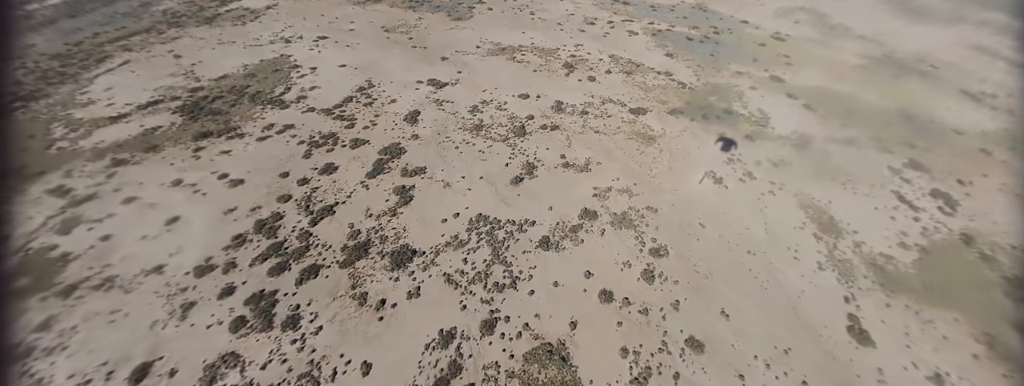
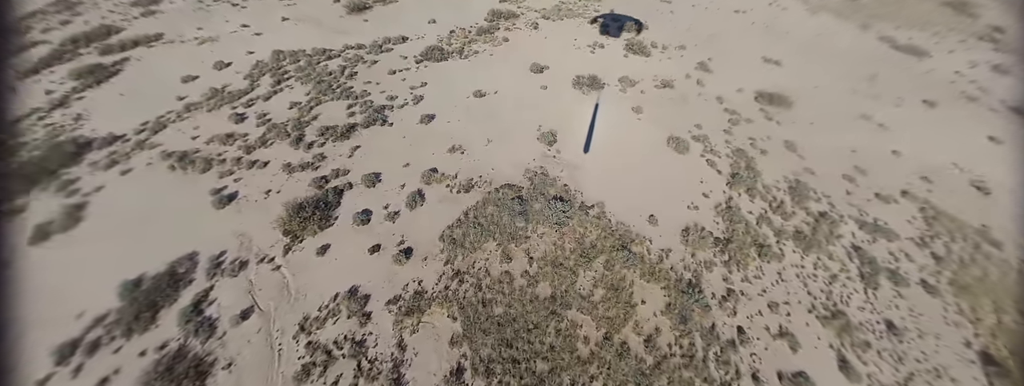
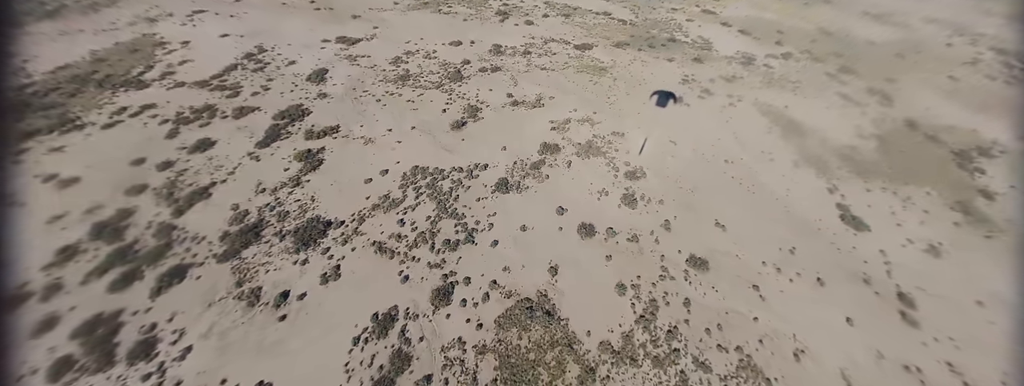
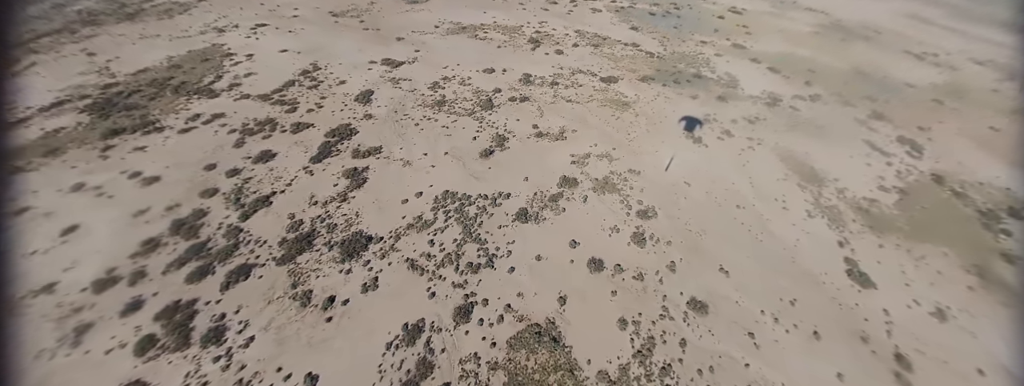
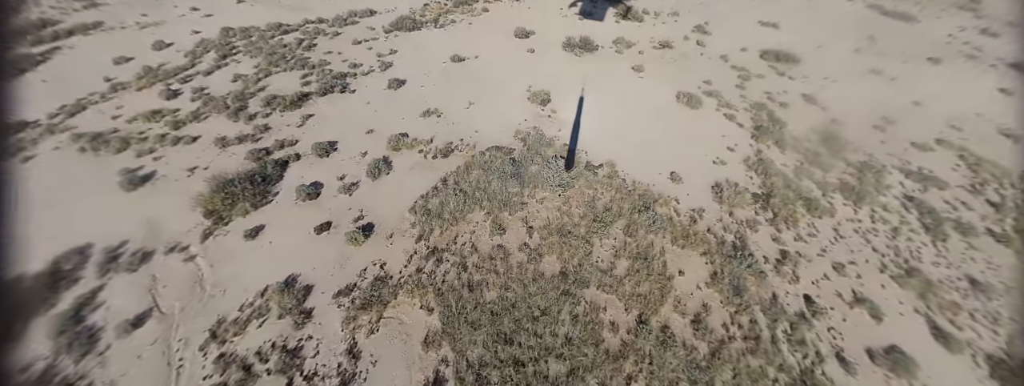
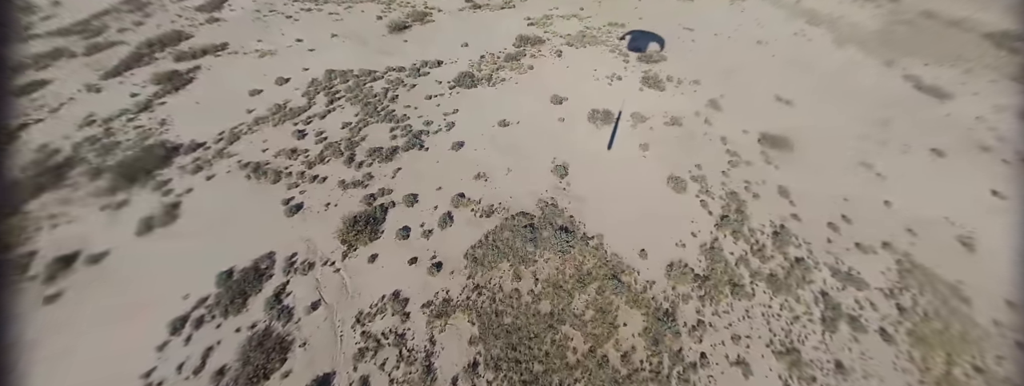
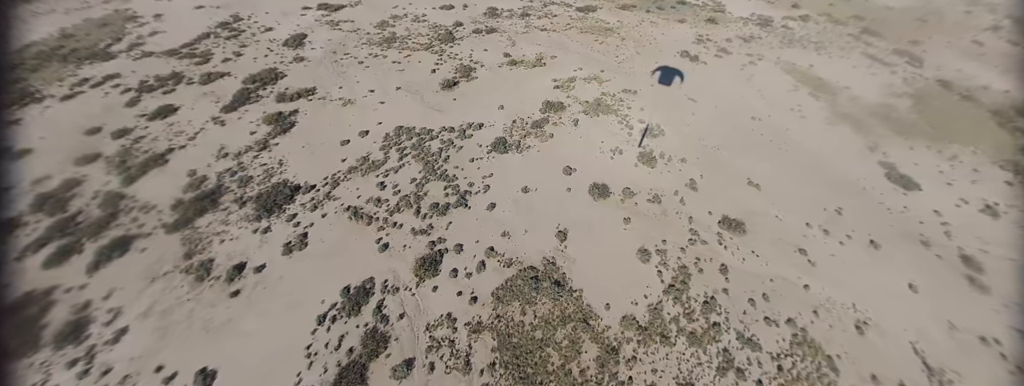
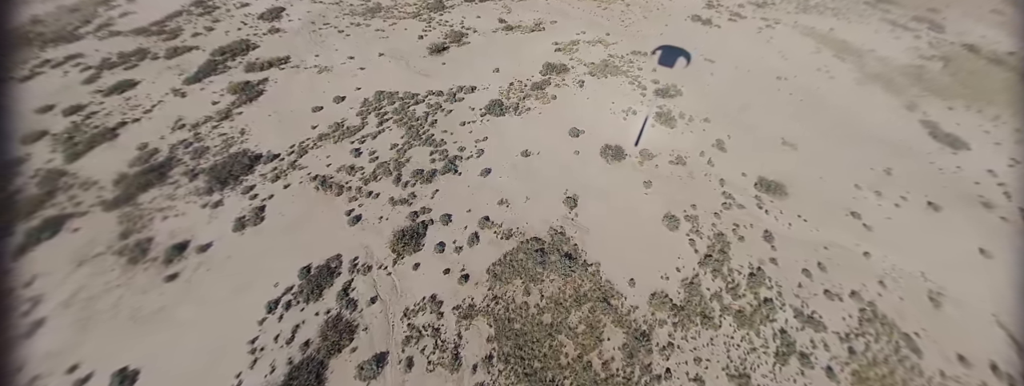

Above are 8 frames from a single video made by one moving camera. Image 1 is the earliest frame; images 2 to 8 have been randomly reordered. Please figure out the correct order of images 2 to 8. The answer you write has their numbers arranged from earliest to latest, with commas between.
4, 3, 7, 8, 6, 2, 5
